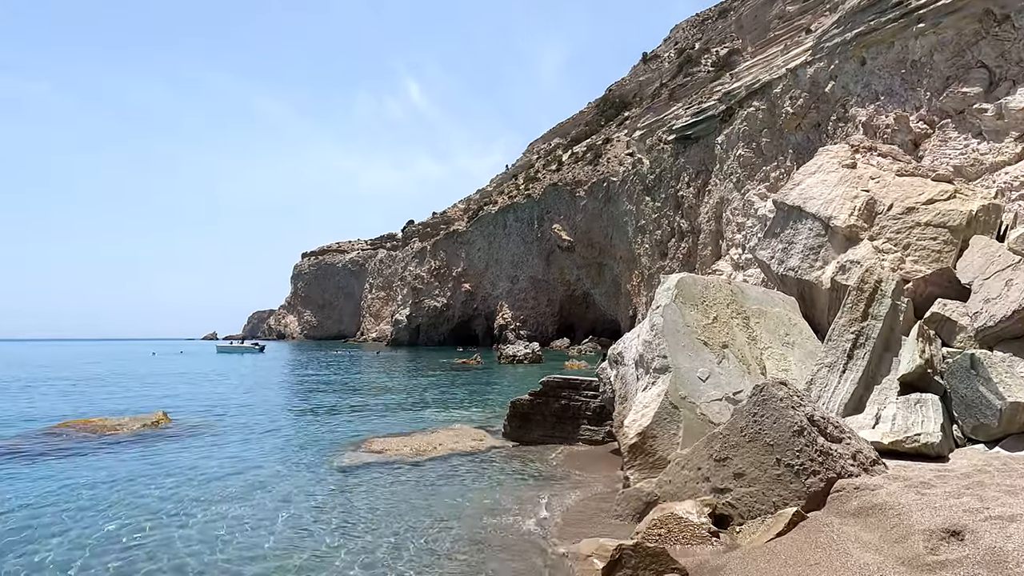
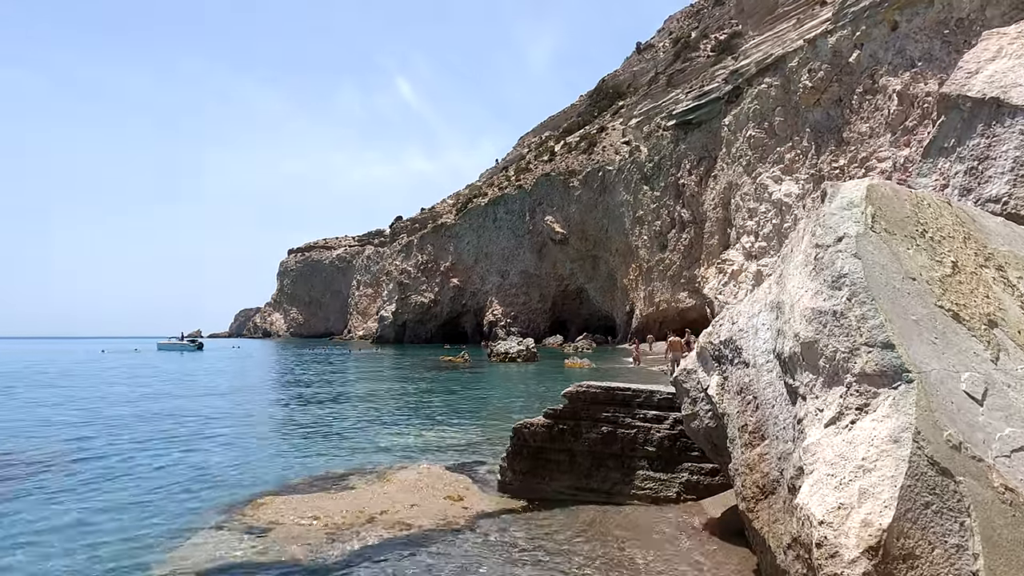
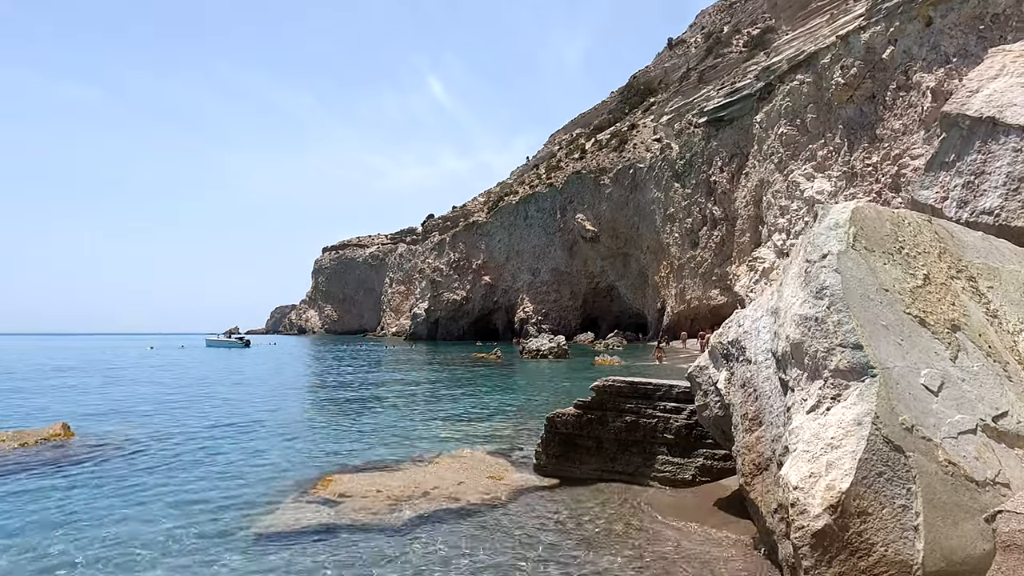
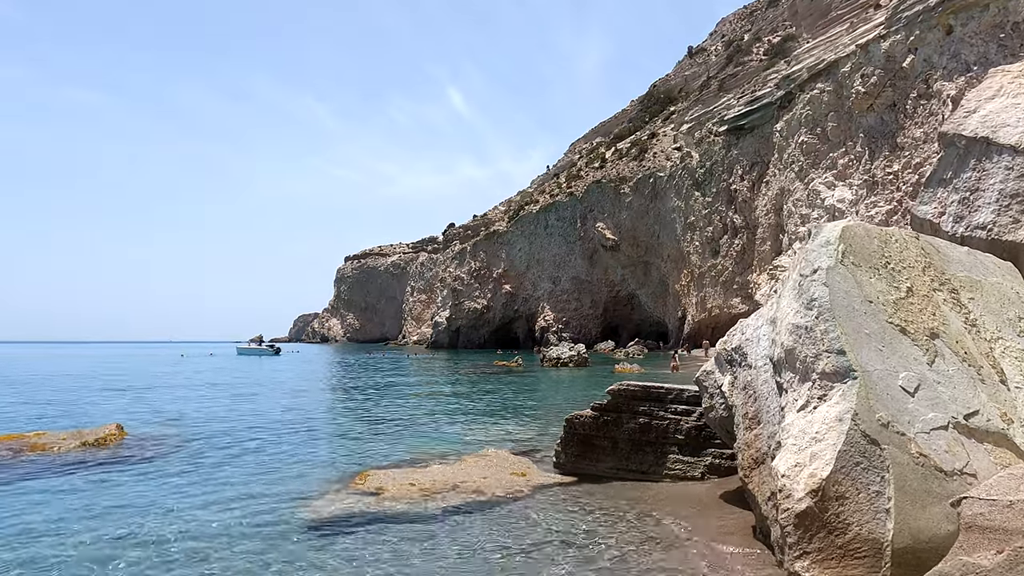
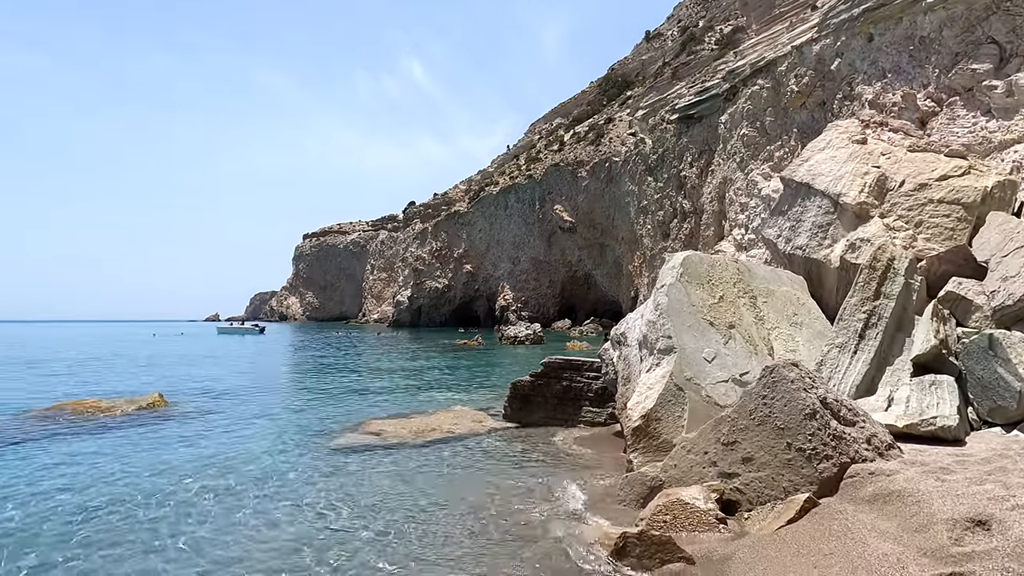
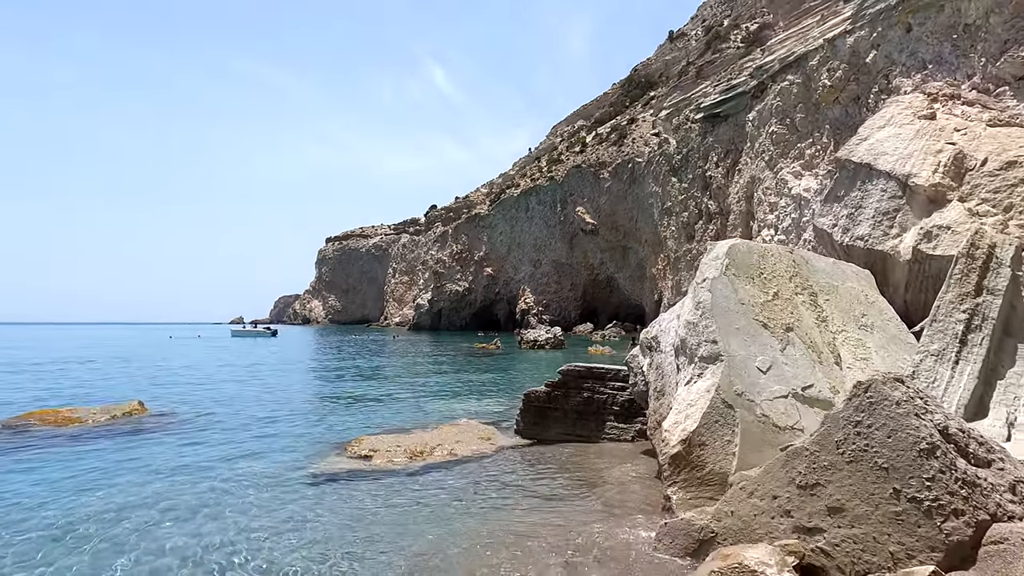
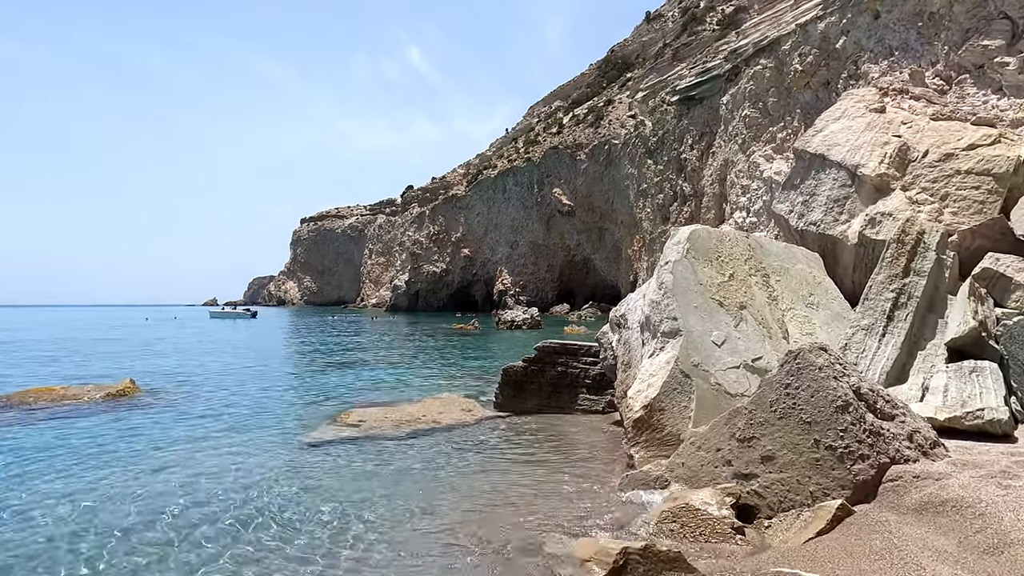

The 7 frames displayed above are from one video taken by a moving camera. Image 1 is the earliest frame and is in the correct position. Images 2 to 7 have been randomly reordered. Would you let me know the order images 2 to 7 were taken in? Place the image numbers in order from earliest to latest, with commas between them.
5, 7, 6, 4, 3, 2
